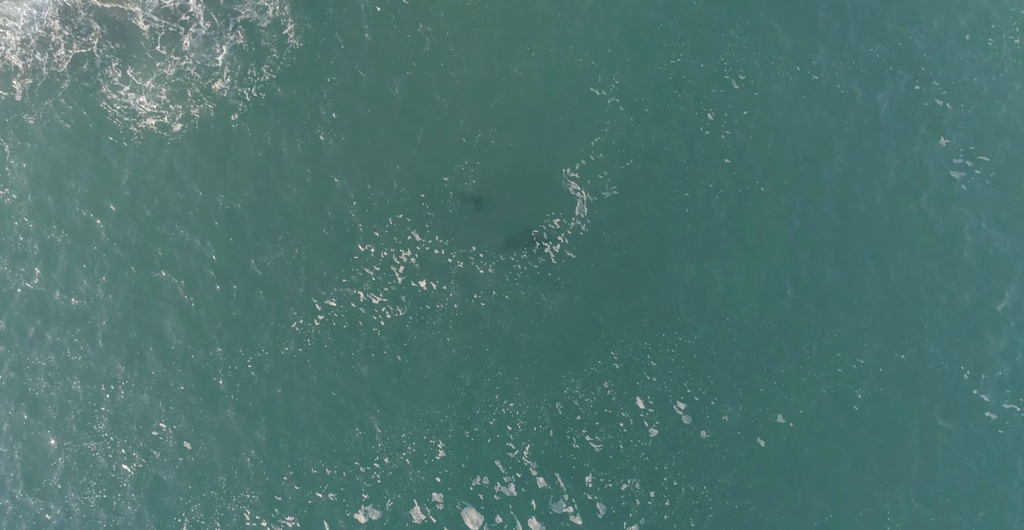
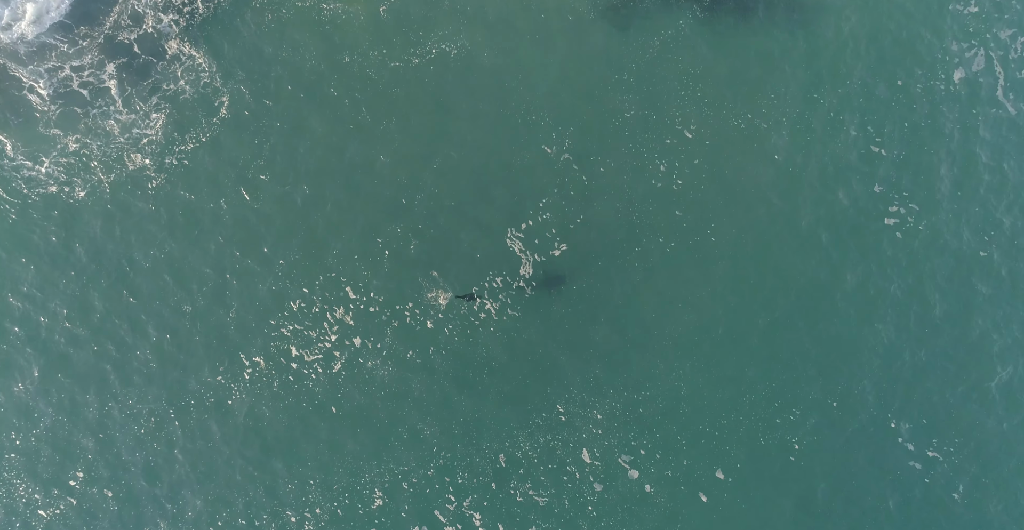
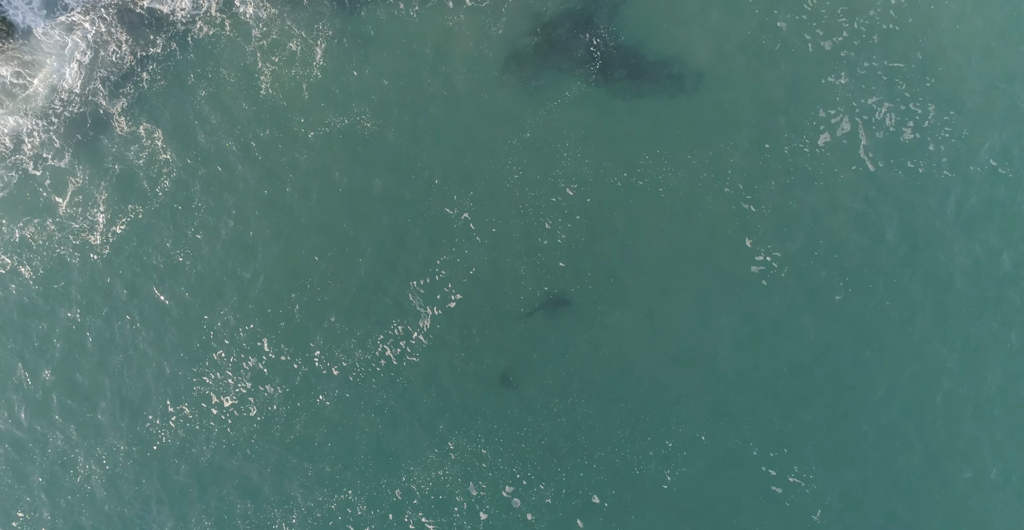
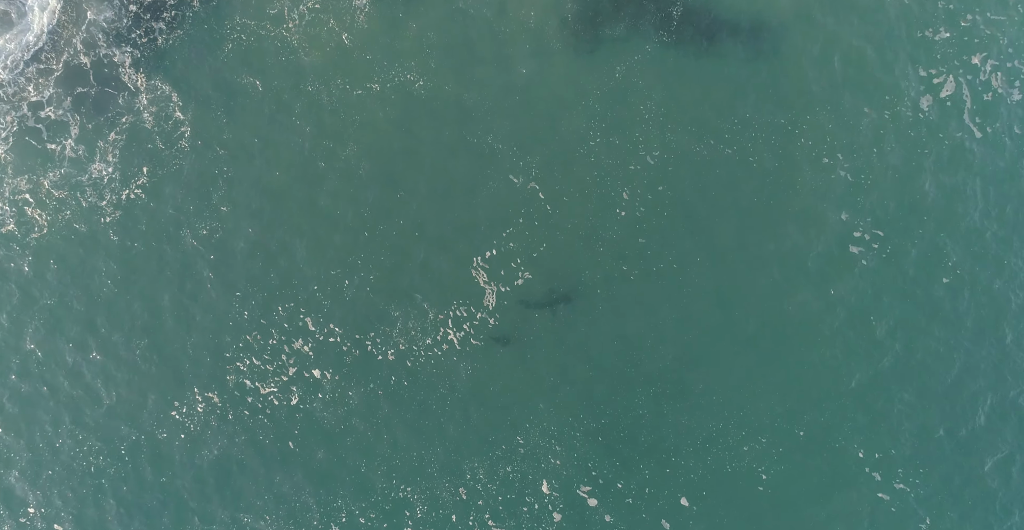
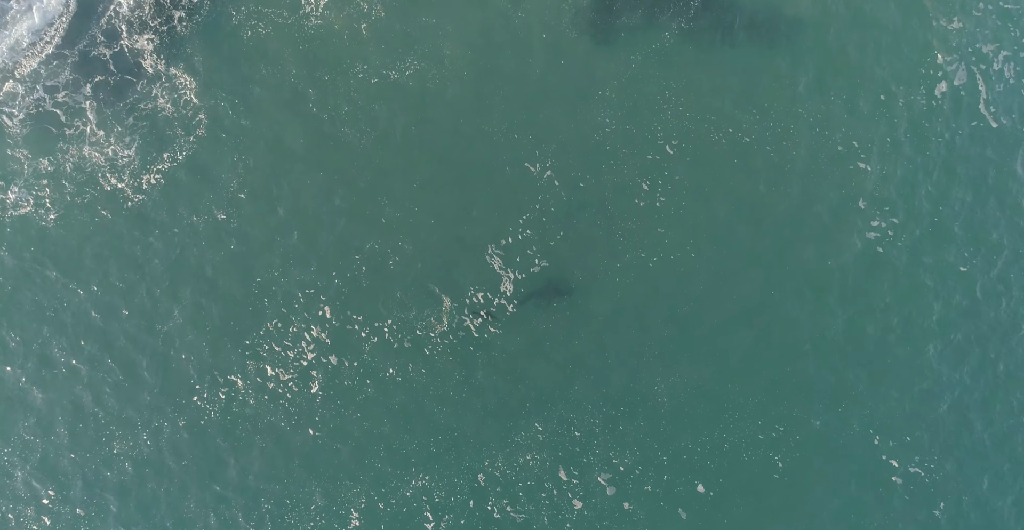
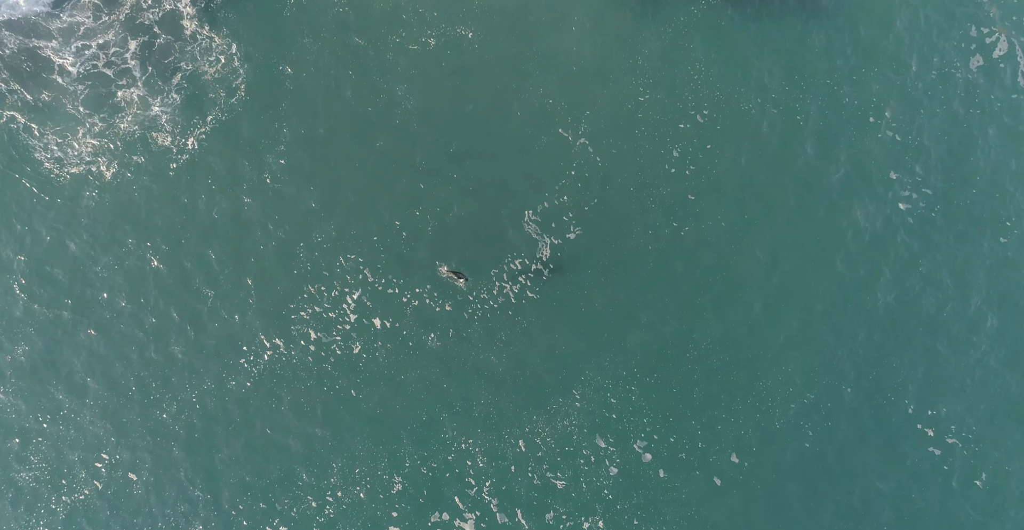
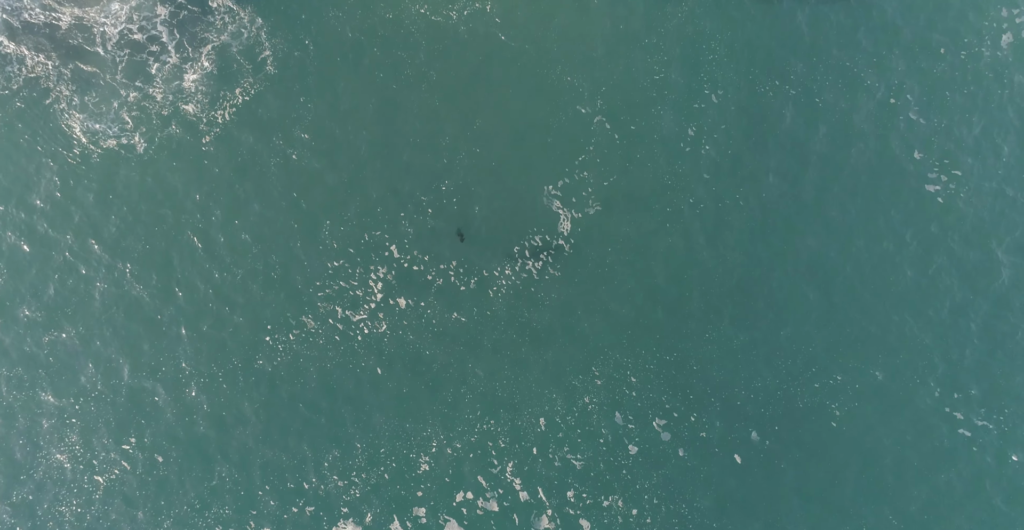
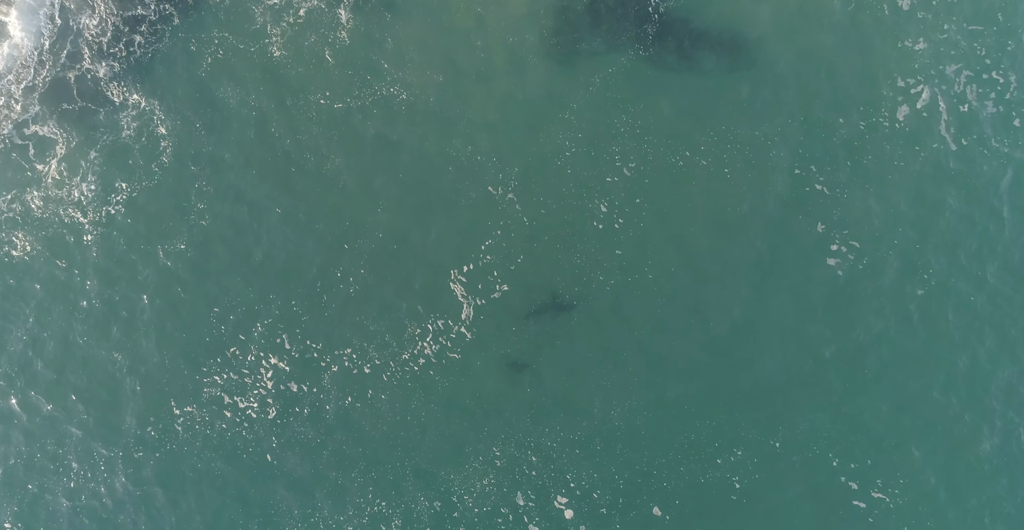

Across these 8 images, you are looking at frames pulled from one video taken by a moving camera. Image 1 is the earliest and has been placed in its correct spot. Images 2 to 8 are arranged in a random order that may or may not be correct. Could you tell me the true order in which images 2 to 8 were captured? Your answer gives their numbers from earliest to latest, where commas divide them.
7, 6, 2, 5, 4, 8, 3
